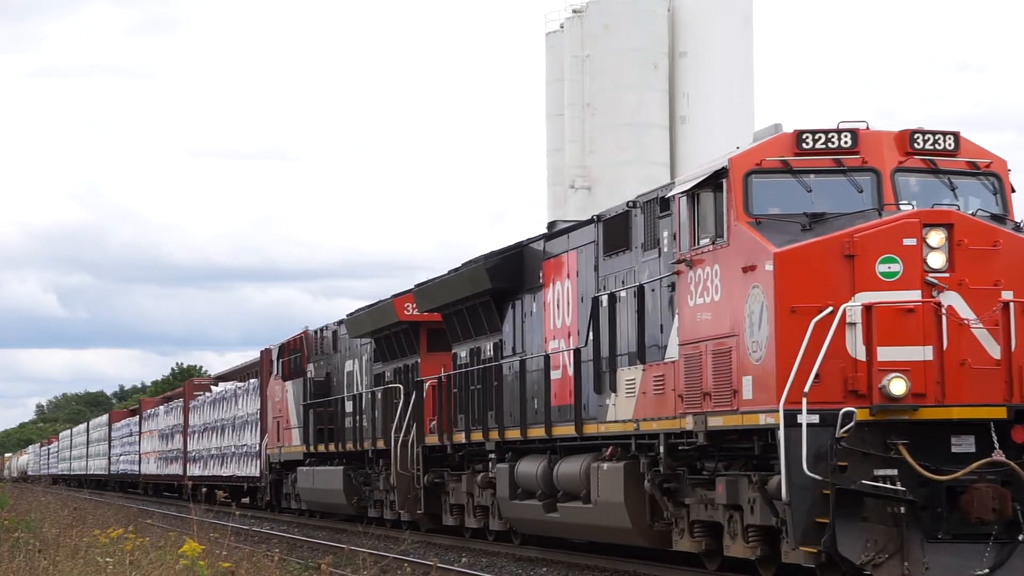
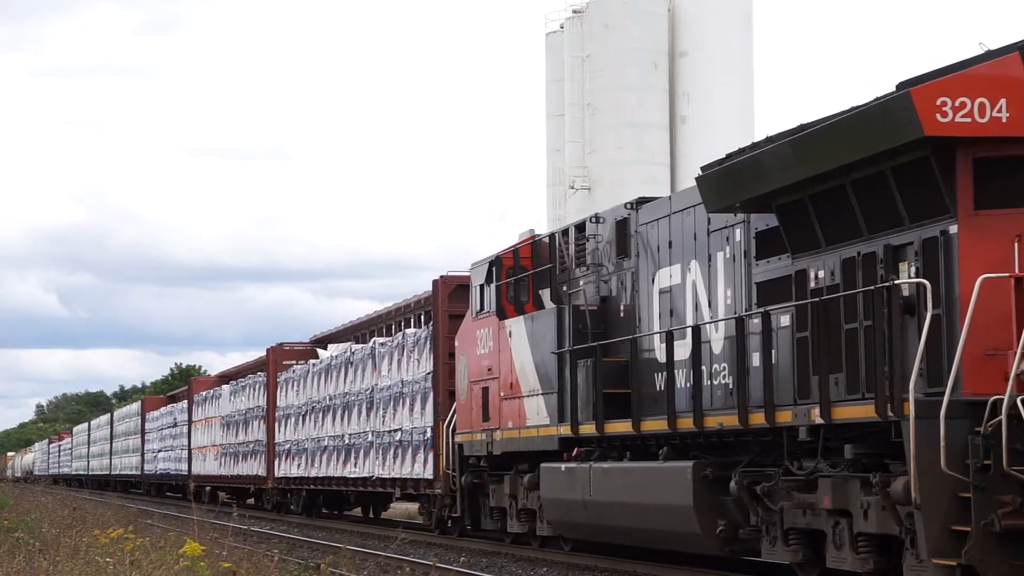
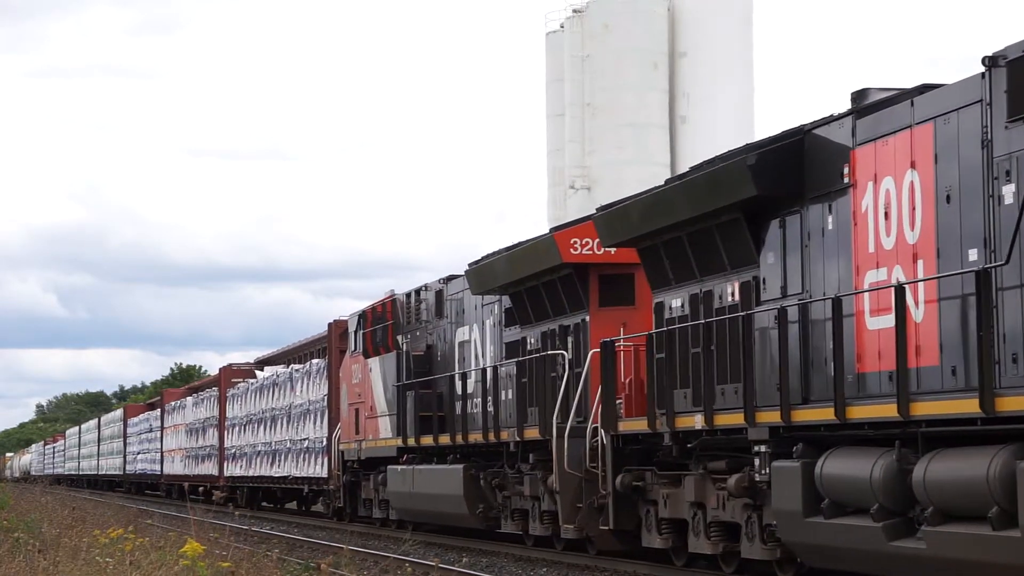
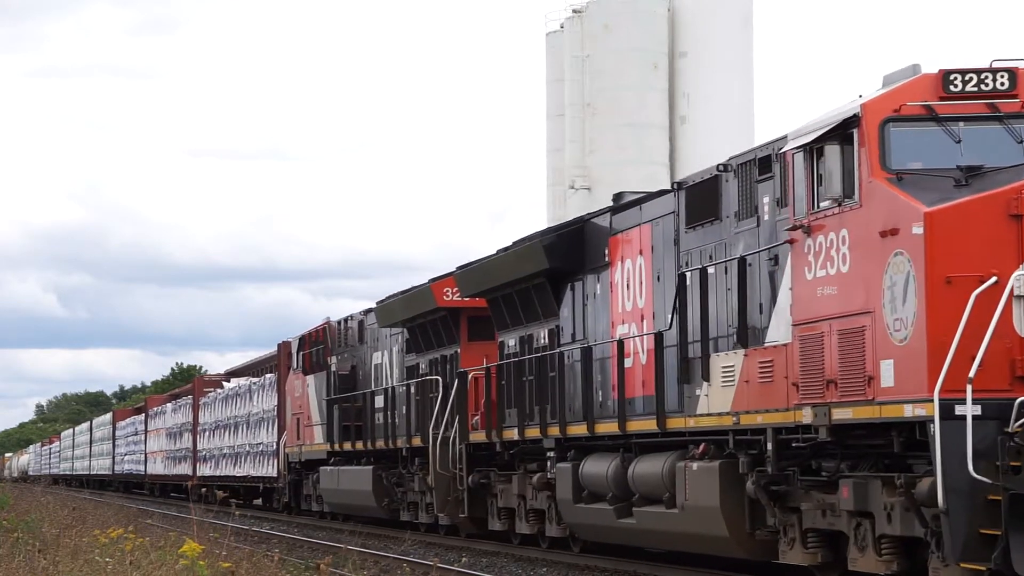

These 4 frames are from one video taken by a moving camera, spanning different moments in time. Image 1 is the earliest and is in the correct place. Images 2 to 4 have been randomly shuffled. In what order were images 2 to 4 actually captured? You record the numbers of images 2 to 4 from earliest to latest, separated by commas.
4, 3, 2
